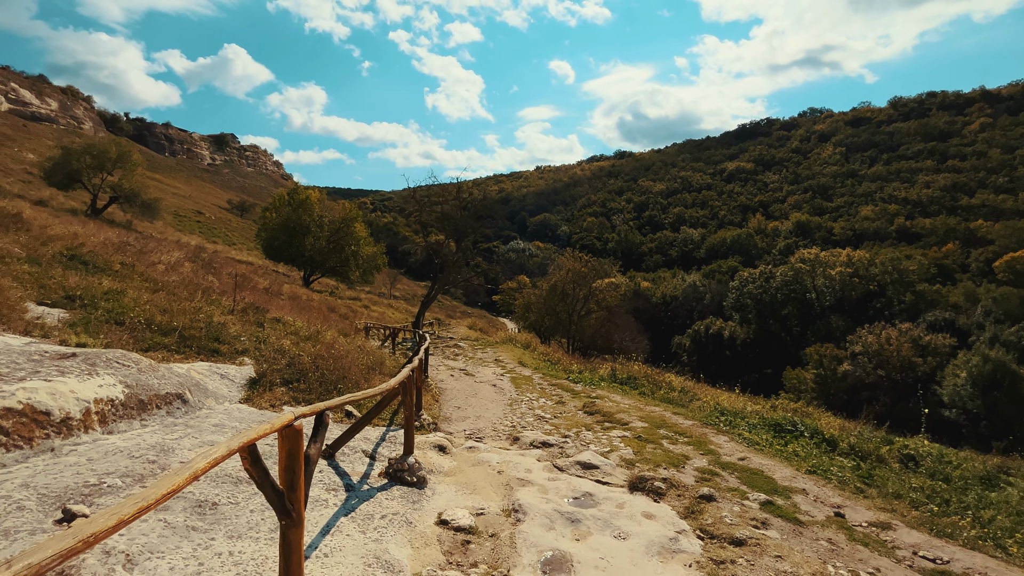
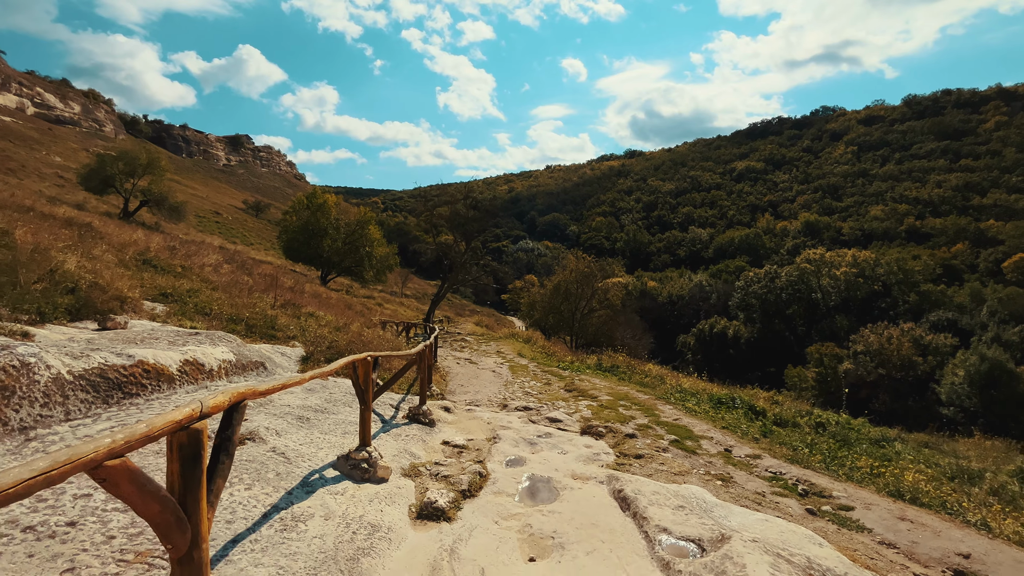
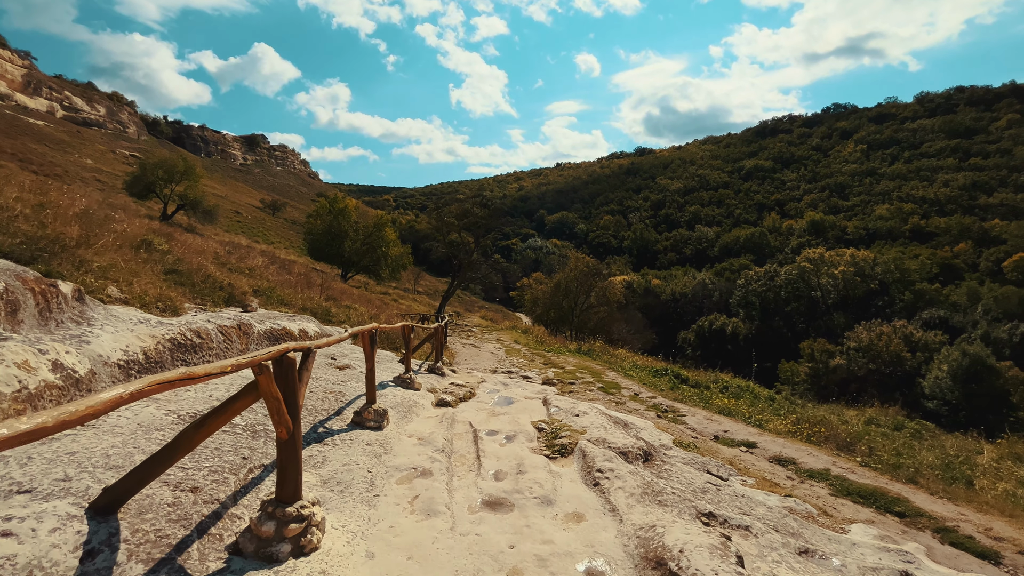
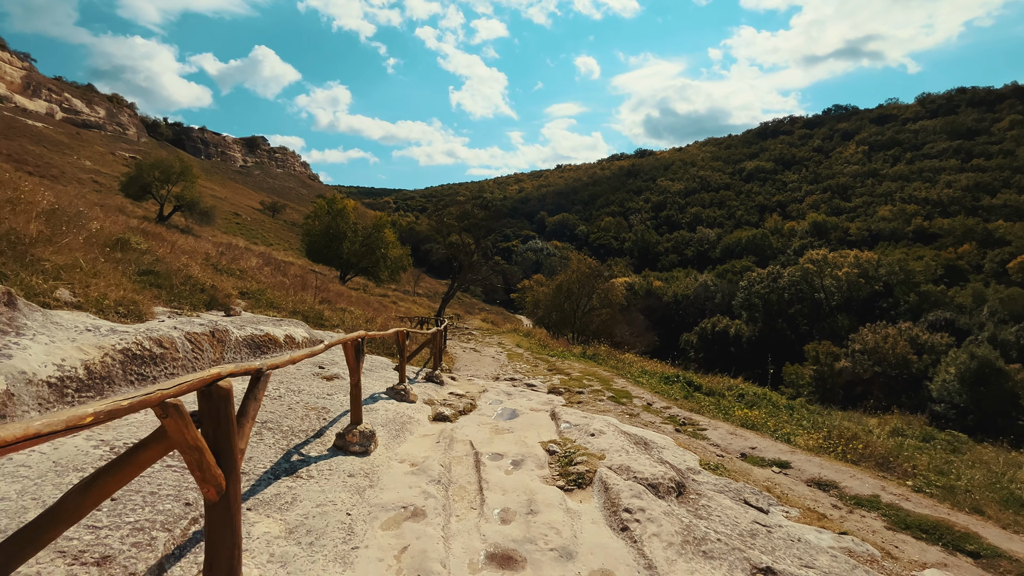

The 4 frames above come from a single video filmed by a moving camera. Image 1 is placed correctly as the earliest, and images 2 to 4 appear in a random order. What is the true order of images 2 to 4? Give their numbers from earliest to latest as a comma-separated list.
2, 4, 3
